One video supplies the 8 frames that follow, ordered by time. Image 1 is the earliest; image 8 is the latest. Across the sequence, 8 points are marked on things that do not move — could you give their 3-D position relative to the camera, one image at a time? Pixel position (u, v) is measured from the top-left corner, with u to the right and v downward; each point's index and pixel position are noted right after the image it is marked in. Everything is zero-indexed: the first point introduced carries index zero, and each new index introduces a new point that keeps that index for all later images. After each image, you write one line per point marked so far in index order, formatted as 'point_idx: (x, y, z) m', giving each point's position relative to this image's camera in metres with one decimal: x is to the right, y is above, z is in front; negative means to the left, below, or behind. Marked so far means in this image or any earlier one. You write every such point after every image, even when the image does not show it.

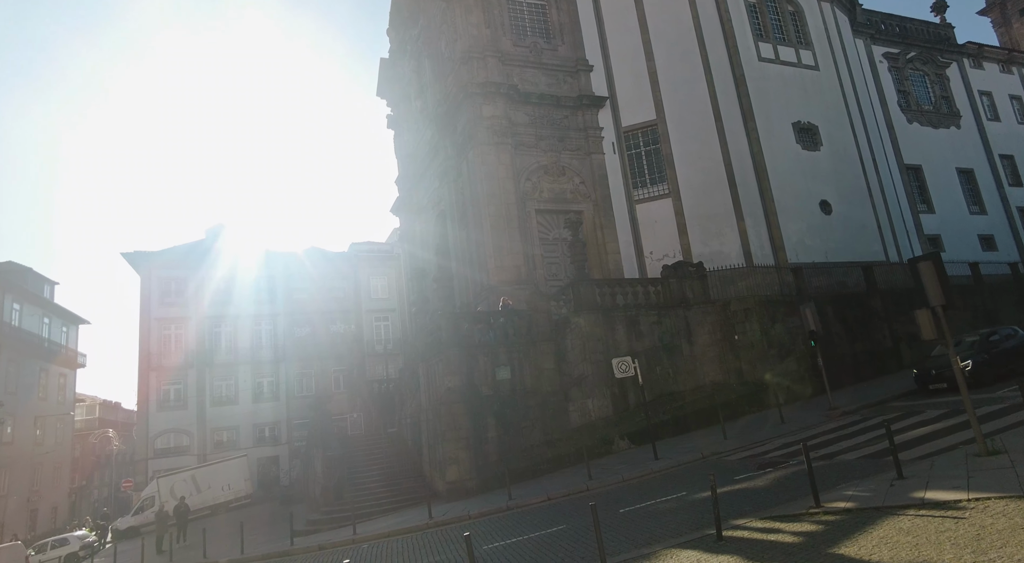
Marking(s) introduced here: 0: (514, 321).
0: (0.0, -1.1, +16.2) m
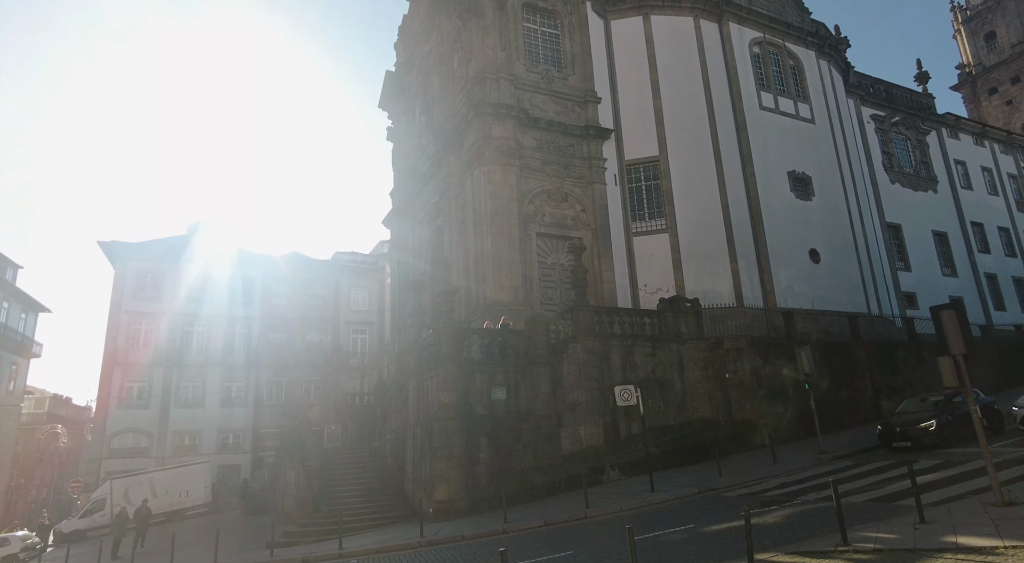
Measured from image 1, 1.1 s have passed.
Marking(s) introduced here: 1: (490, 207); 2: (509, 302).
0: (0.0, -1.6, +16.1) m
1: (-0.7, +2.4, +19.7) m
2: (-0.1, -0.6, +18.8) m
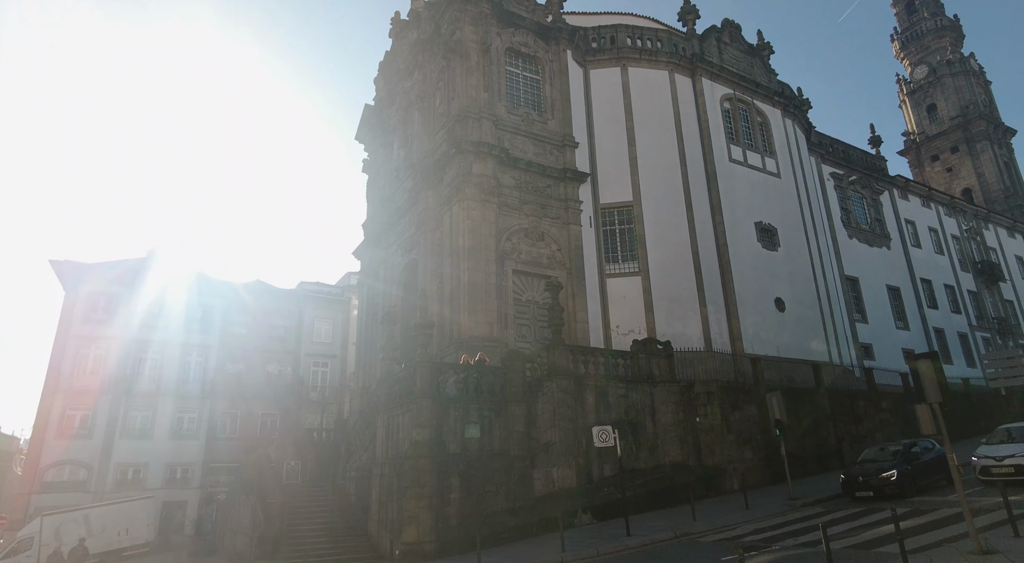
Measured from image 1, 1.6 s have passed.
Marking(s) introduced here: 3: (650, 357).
0: (-0.7, -2.5, +15.9) m
1: (-1.4, +1.2, +19.7) m
2: (-0.9, -1.8, +18.7) m
3: (+4.3, -2.3, +18.5) m
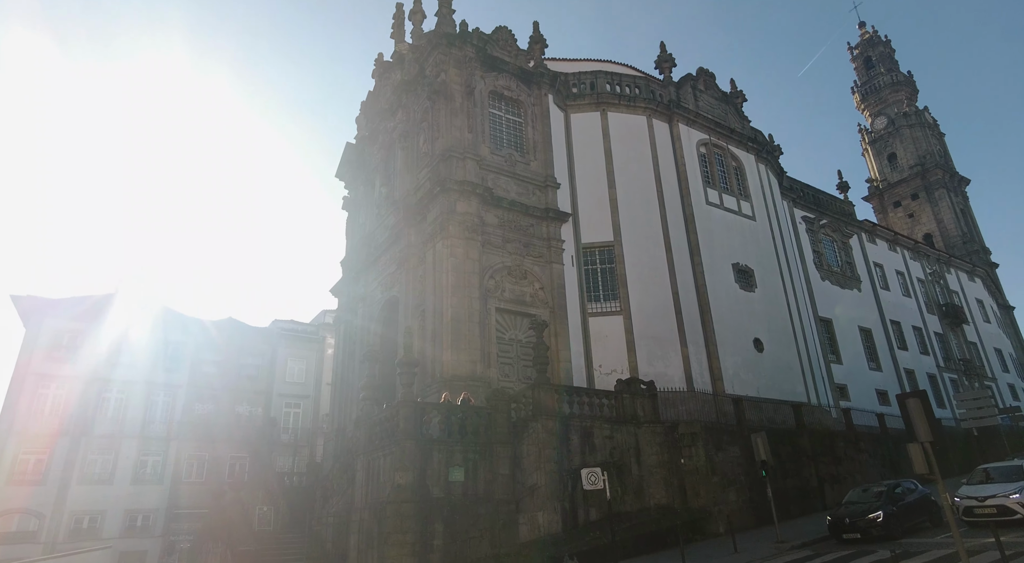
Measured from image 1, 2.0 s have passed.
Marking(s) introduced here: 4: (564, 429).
0: (-1.0, -3.5, +15.5) m
1: (-2.0, 0.0, +19.6) m
2: (-1.4, -2.9, +18.4) m
3: (+3.7, -3.5, +18.4) m
4: (+1.4, -4.0, +16.5) m
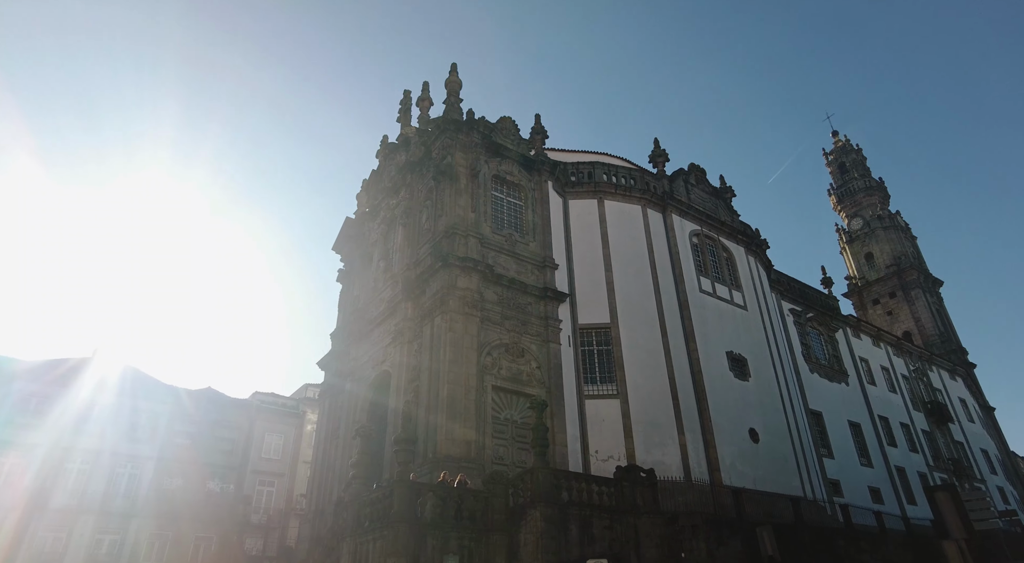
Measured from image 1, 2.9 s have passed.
0: (-1.1, -5.4, +14.8) m
1: (-2.0, -2.4, +19.3) m
2: (-1.5, -5.2, +17.7) m
3: (+3.6, -6.0, +17.9) m
4: (+1.3, -6.1, +15.8) m
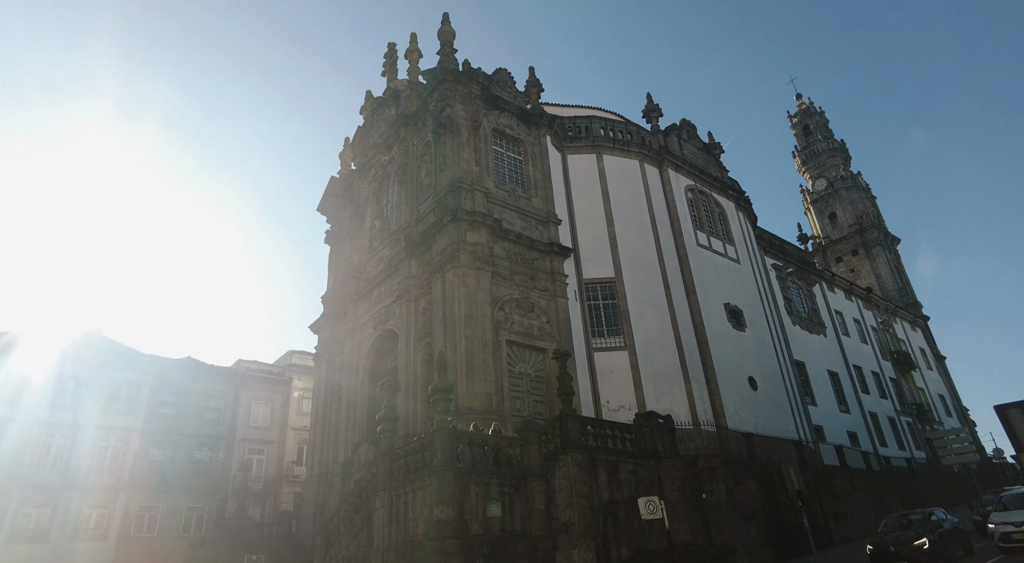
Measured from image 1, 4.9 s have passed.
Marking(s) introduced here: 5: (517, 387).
0: (-0.2, -4.1, +14.8) m
1: (-1.5, -0.9, +19.0) m
2: (-0.9, -3.8, +17.6) m
3: (+4.3, -4.5, +18.2) m
4: (+2.1, -4.7, +15.9) m
5: (+0.2, -3.4, +19.5) m
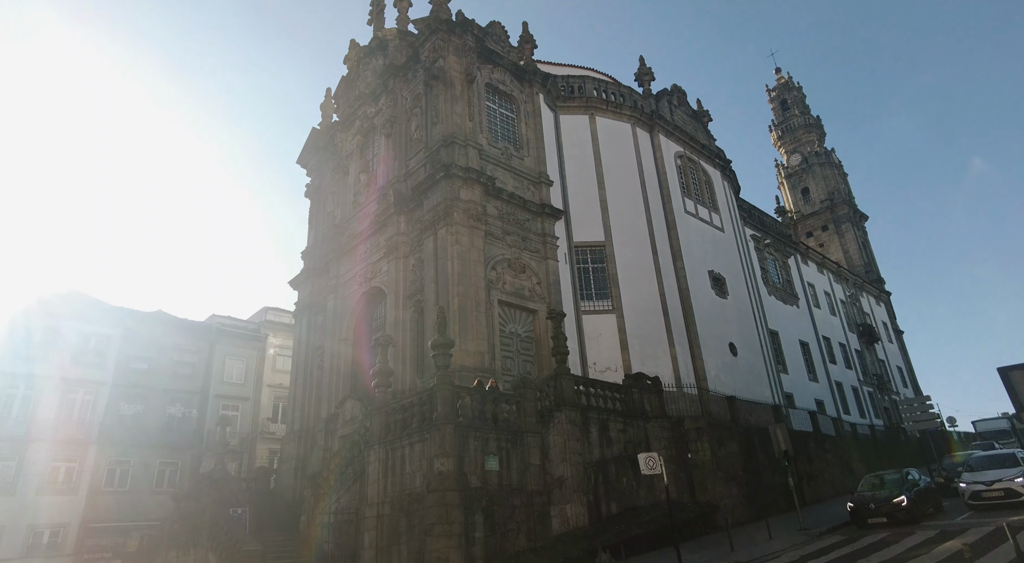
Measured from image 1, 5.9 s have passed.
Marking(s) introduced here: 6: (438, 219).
0: (-0.3, -3.1, +14.8) m
1: (-1.7, +0.4, +18.7) m
2: (-1.1, -2.5, +17.5) m
3: (+4.0, -3.4, +18.4) m
4: (+2.0, -3.7, +16.1) m
5: (-0.1, -2.1, +19.5) m
6: (-2.4, +2.1, +19.9) m
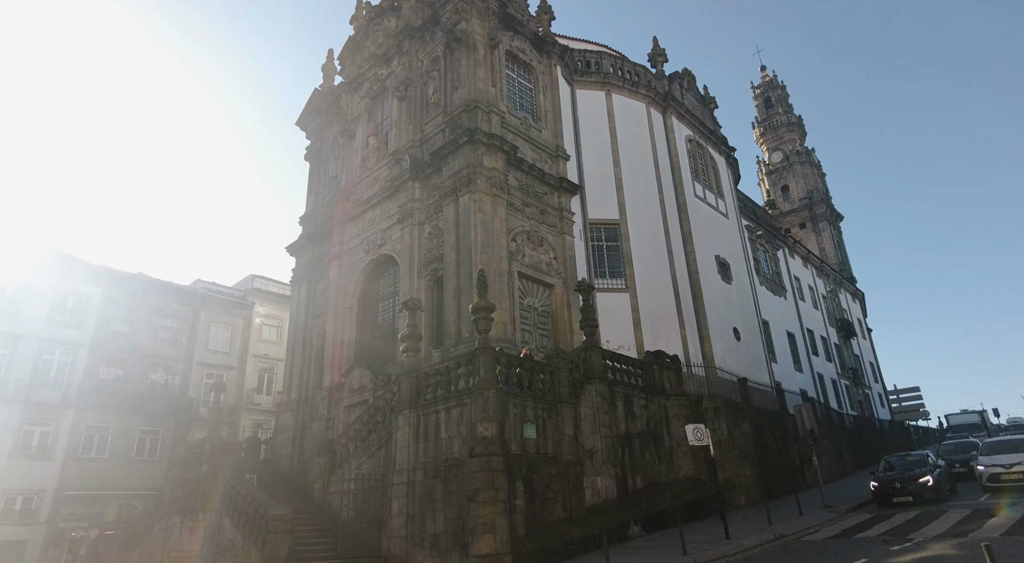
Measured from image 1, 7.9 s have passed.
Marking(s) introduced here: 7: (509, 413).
0: (+0.6, -2.2, +14.4) m
1: (-0.9, +1.4, +18.2) m
2: (-0.4, -1.6, +17.1) m
3: (+4.6, -2.7, +18.3) m
4: (+2.7, -2.9, +15.8) m
5: (+0.5, -1.2, +19.1) m
6: (-1.7, +3.1, +19.3) m
7: (-0.1, -2.9, +13.3) m
